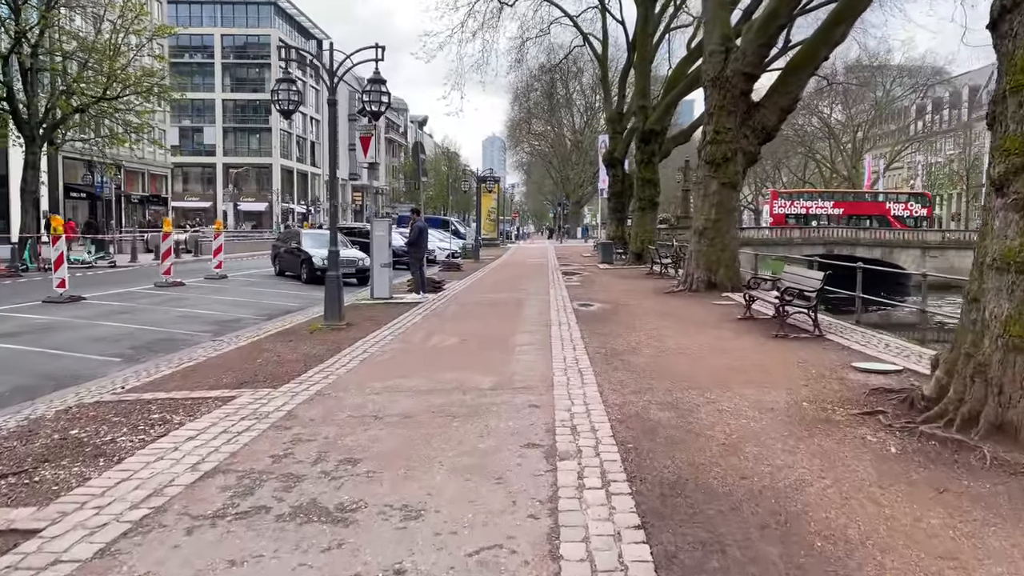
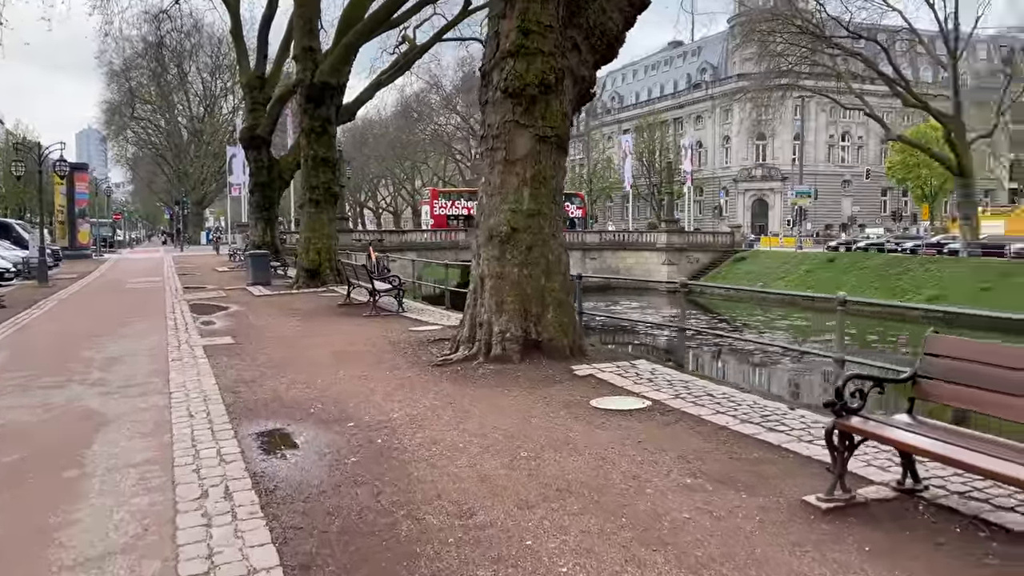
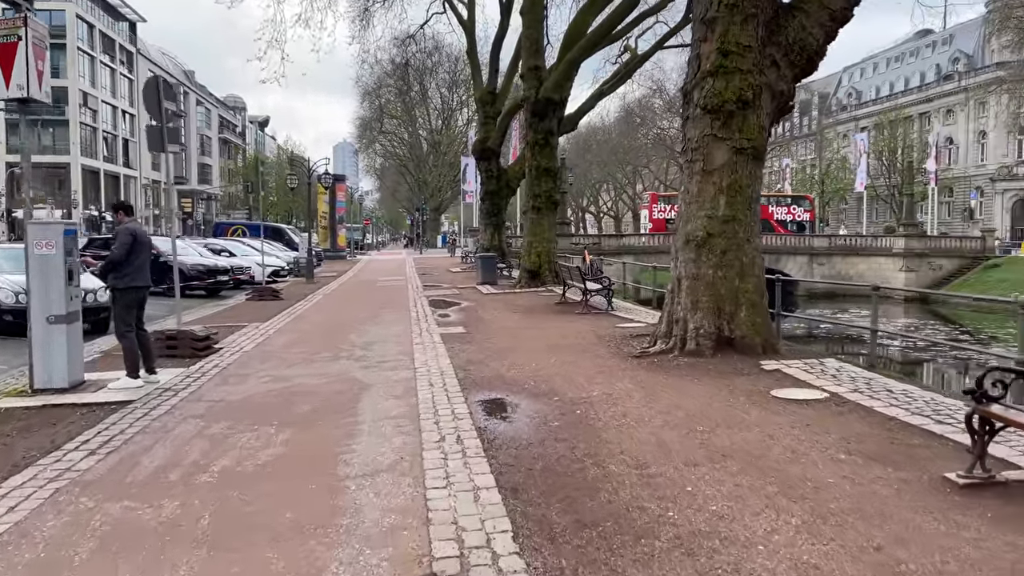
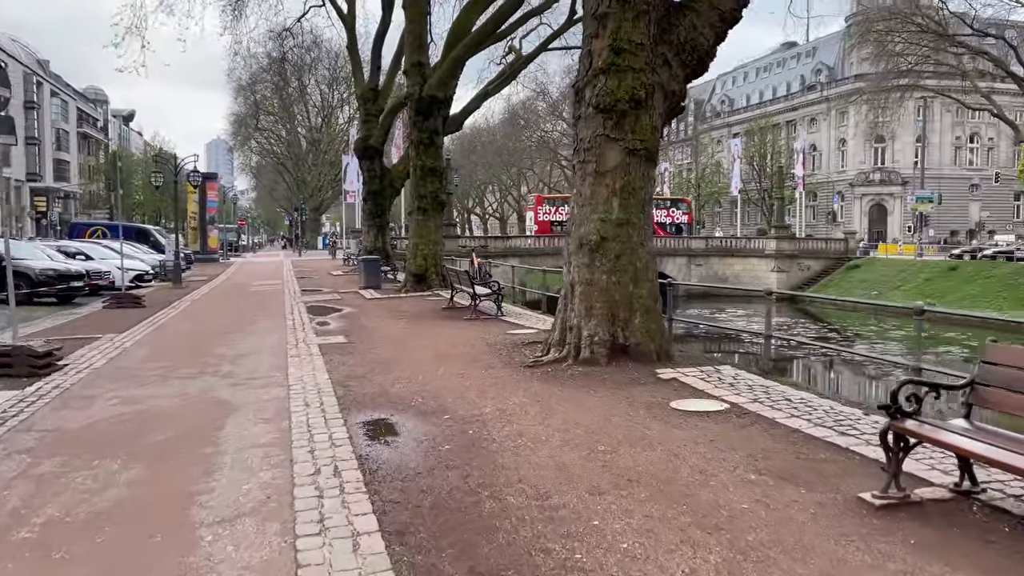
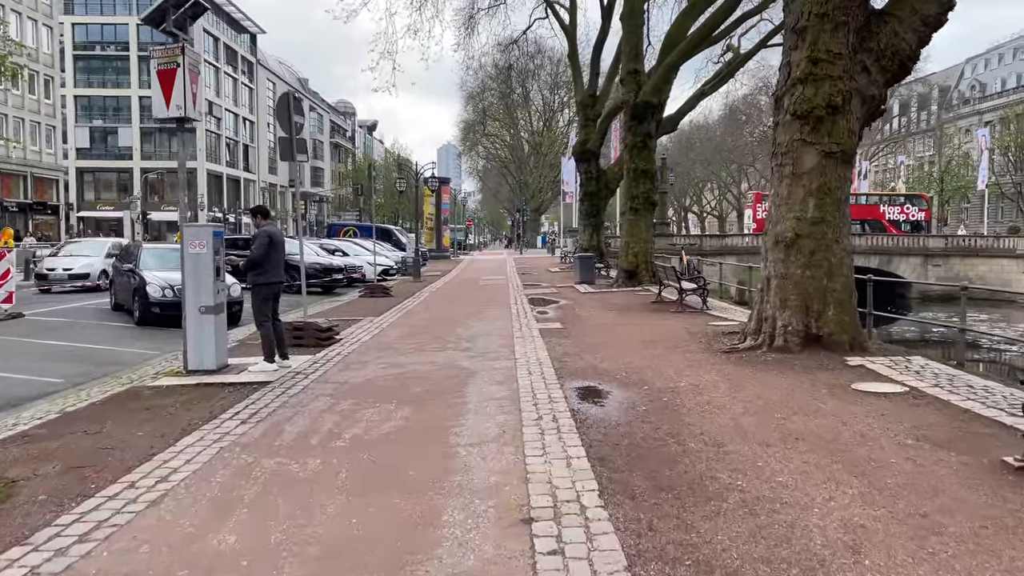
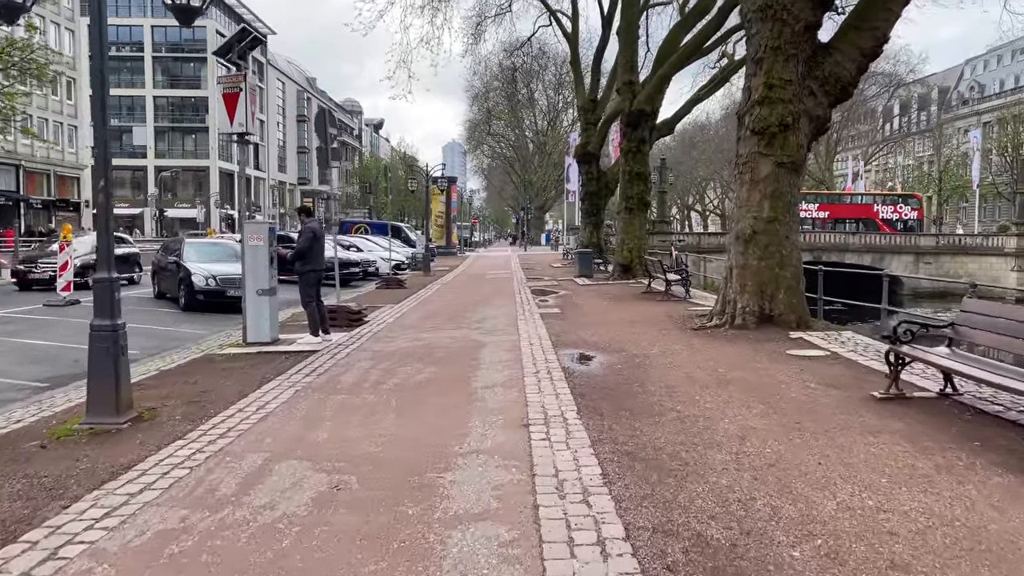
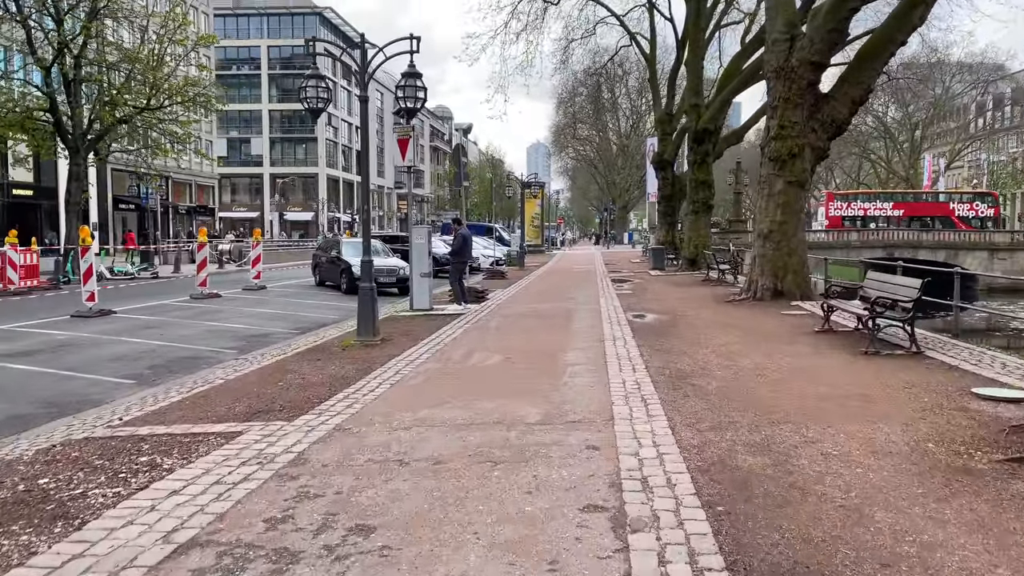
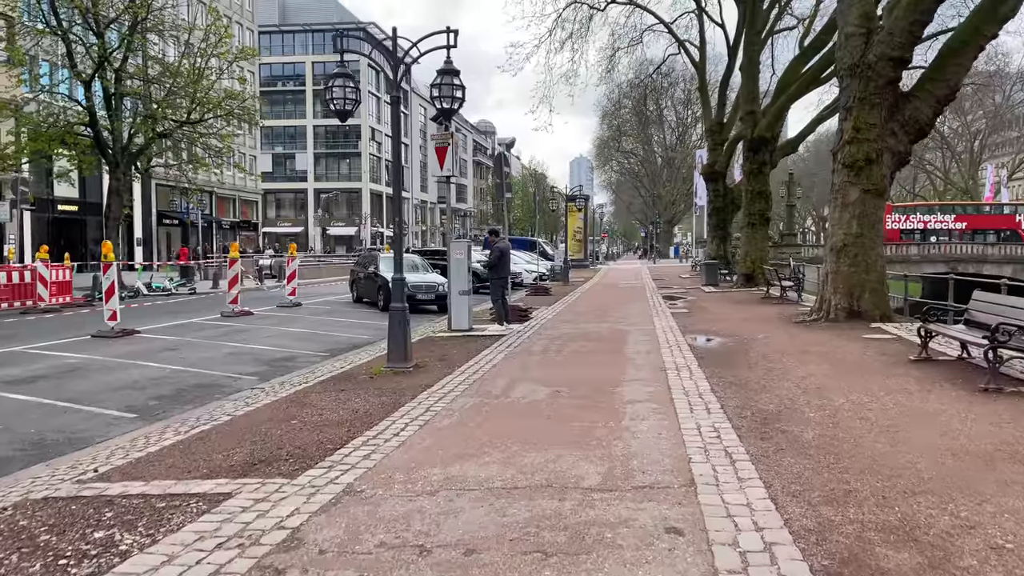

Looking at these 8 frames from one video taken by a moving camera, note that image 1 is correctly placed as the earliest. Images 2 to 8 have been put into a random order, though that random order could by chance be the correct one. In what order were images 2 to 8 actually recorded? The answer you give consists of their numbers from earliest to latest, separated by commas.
7, 8, 6, 5, 3, 4, 2
